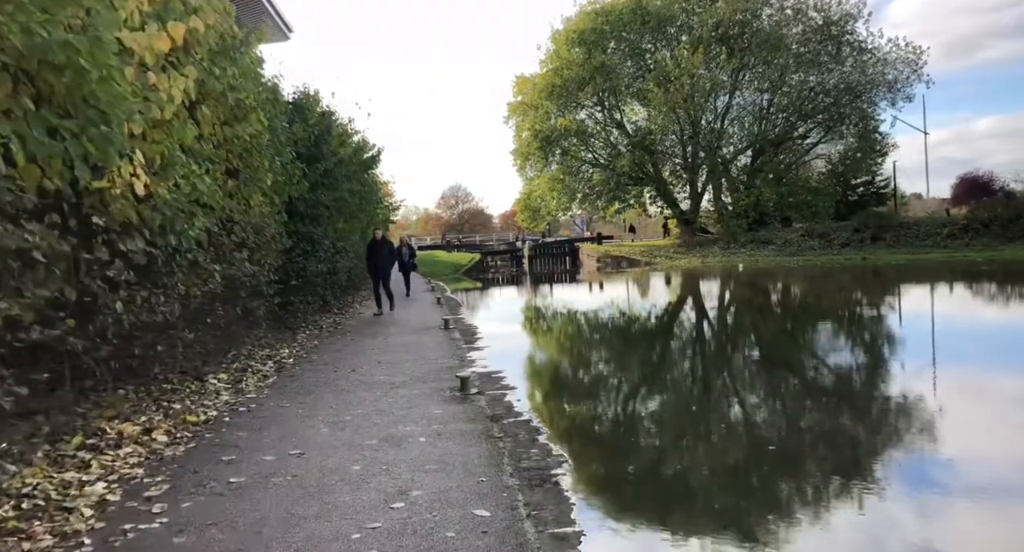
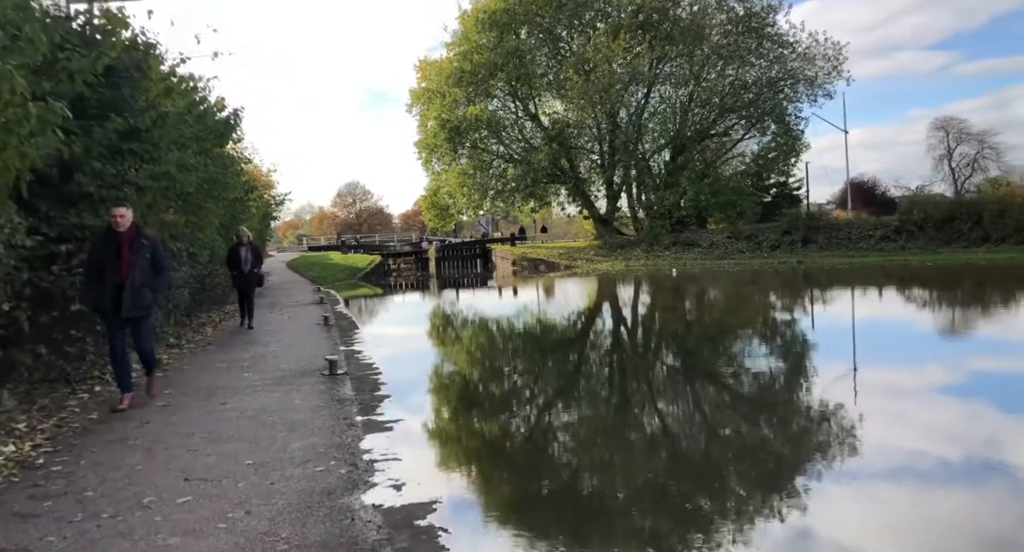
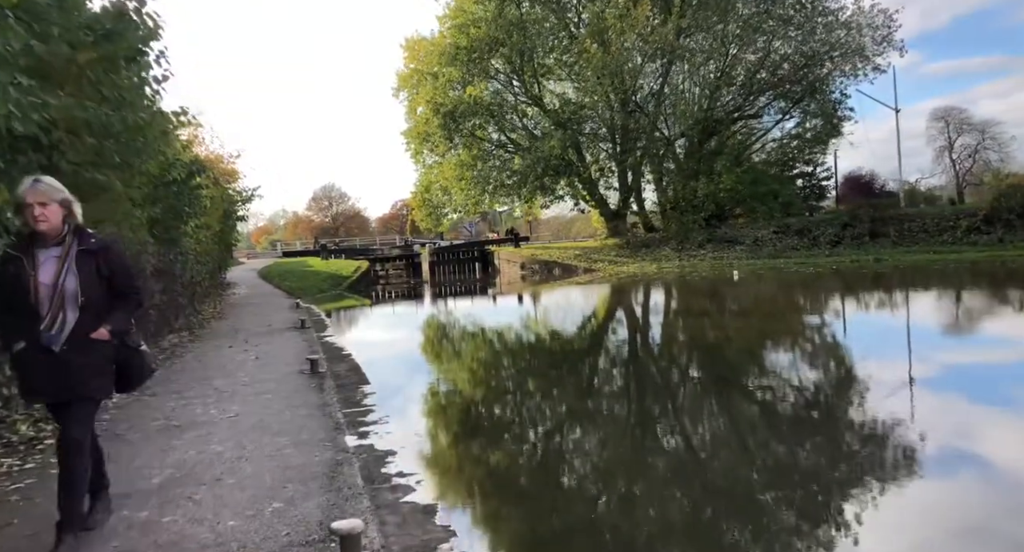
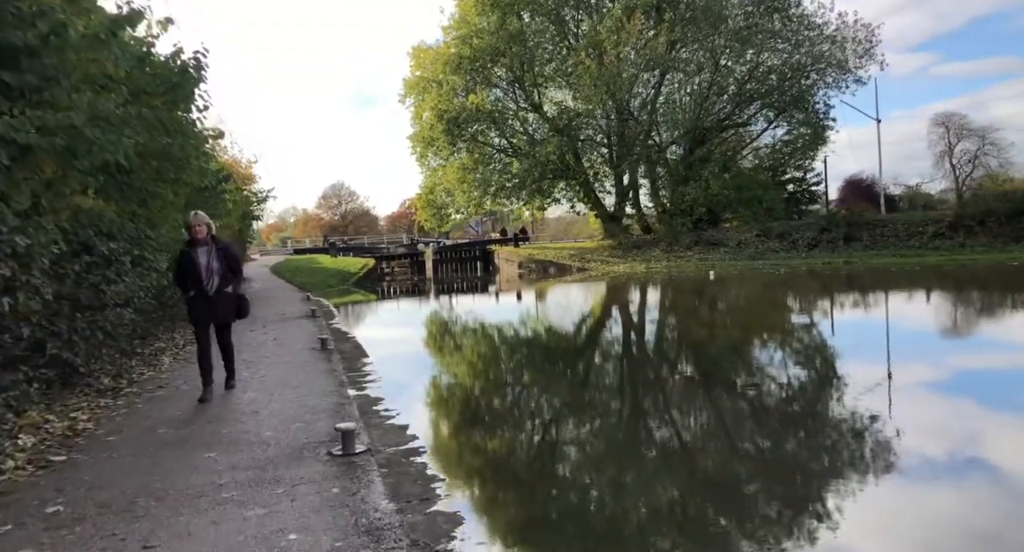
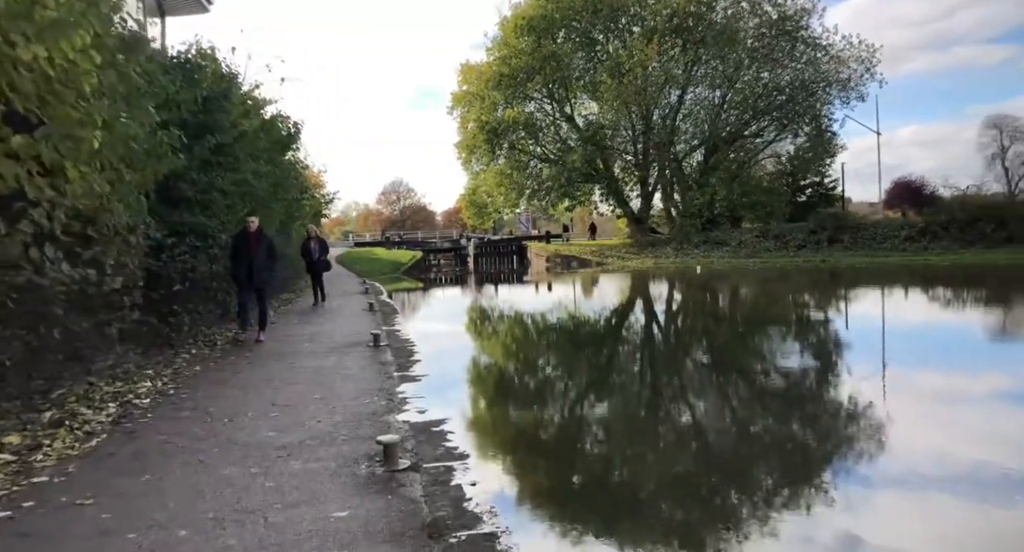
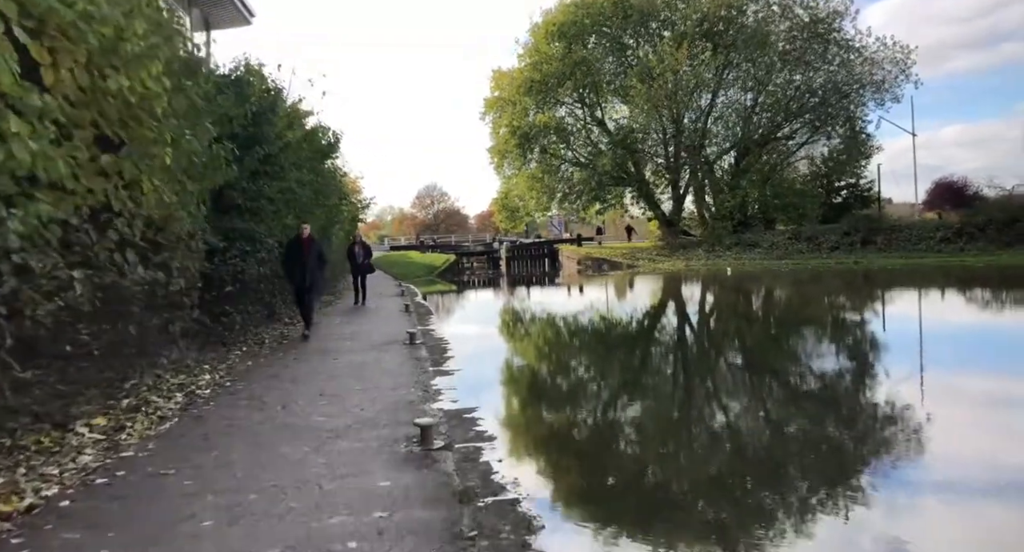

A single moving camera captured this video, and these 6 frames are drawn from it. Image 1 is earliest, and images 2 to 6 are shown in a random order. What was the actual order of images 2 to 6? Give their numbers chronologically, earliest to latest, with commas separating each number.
6, 5, 2, 4, 3
